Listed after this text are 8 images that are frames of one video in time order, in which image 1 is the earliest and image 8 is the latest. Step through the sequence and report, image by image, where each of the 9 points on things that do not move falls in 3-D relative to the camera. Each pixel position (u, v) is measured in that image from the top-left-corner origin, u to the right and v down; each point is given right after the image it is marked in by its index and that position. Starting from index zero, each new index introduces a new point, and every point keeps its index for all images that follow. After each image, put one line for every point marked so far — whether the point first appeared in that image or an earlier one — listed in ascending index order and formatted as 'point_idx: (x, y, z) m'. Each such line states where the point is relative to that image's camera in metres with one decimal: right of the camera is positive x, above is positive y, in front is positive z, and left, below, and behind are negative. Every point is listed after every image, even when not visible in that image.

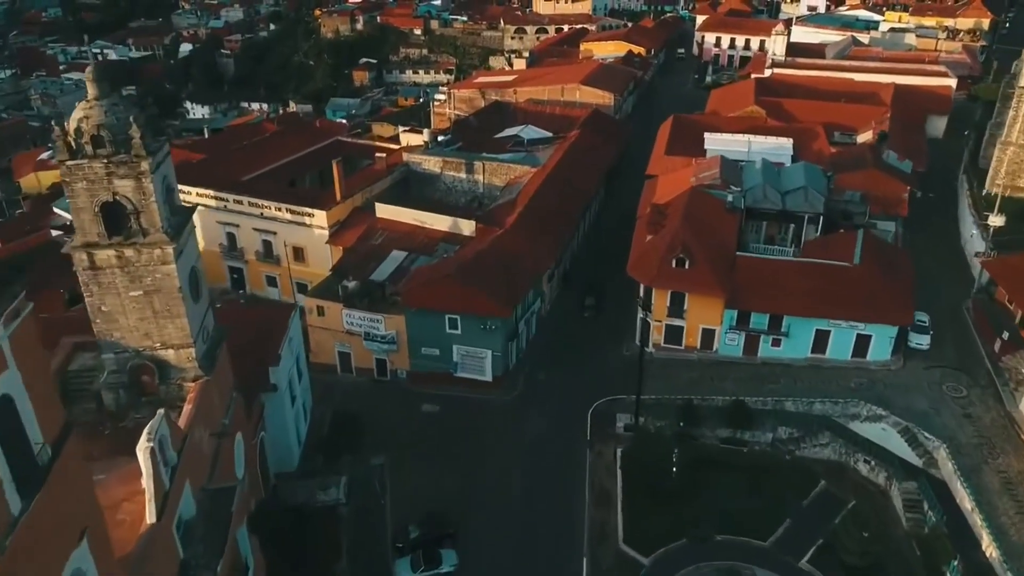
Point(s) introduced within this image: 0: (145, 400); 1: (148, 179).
0: (-7.9, -2.4, +16.3) m
1: (-7.1, +2.1, +14.7) m
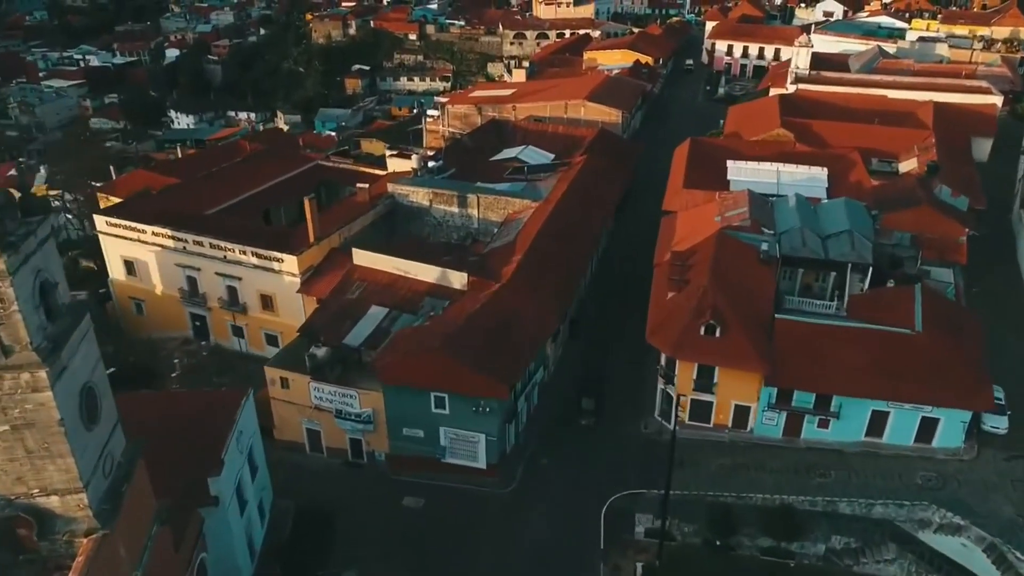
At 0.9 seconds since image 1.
0: (-8.0, -4.4, +12.3) m
1: (-7.2, +0.1, +10.7) m
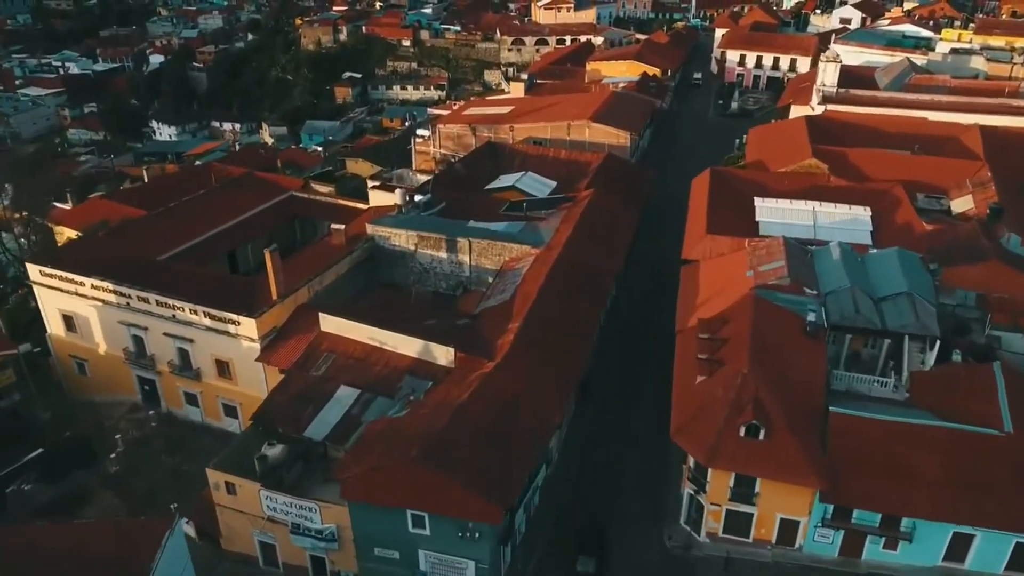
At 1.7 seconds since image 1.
0: (-8.0, -6.5, +8.3) m
1: (-7.3, -2.0, +6.7) m
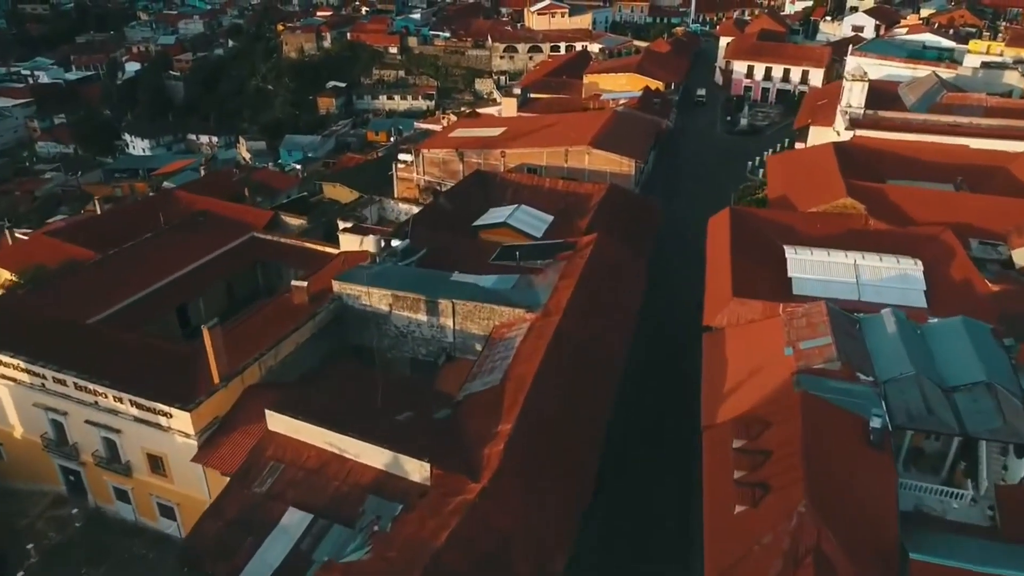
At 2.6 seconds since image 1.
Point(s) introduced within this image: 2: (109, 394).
0: (-8.1, -8.6, +4.2) m
1: (-7.4, -4.1, +2.6) m
2: (-10.6, -2.8, +19.9) m
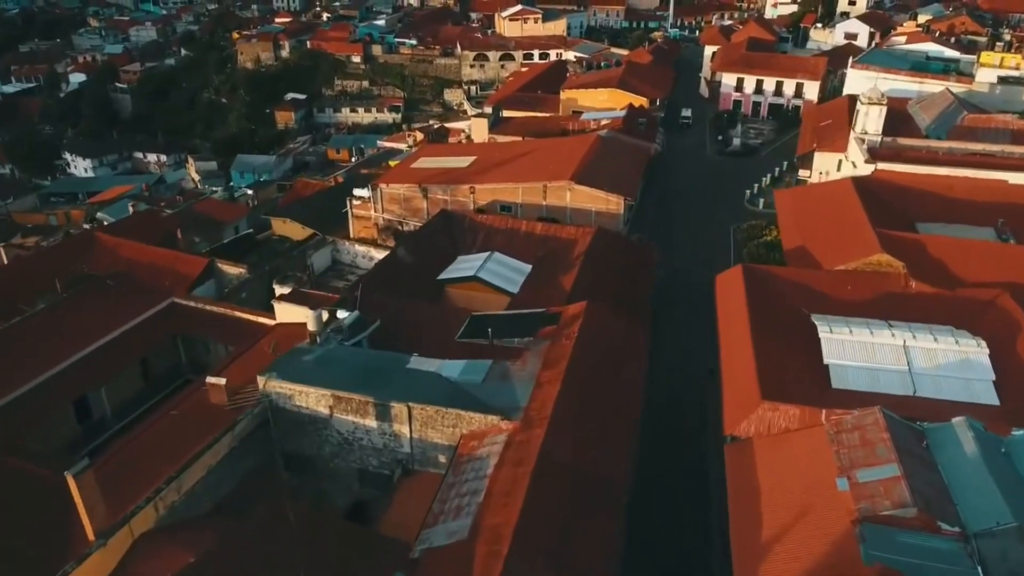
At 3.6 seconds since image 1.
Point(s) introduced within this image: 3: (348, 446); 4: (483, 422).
0: (-8.1, -11.2, -0.7) m
1: (-7.3, -6.6, -2.3) m
2: (-11.1, -5.3, +14.9) m
3: (-4.2, -4.0, +19.2) m
4: (-0.7, -3.2, +17.8) m
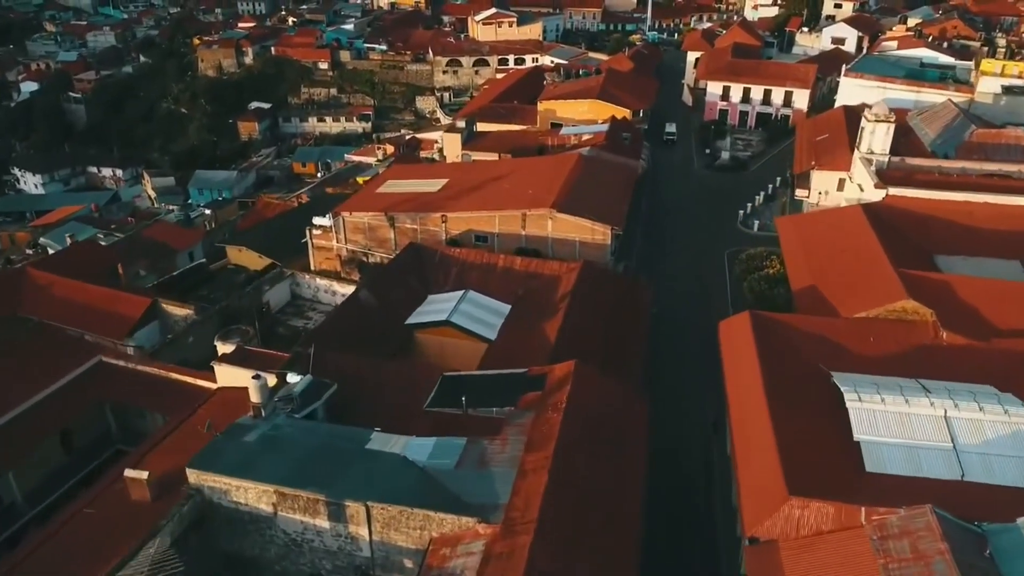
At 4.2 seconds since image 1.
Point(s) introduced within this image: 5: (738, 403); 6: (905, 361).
0: (-7.9, -12.8, -3.8) m
1: (-7.1, -8.2, -5.4) m
2: (-11.4, -7.0, +11.6) m
3: (-4.6, -5.6, +16.1) m
4: (-1.1, -4.7, +14.9) m
5: (+5.4, -2.7, +18.1) m
6: (+9.8, -1.8, +18.9) m
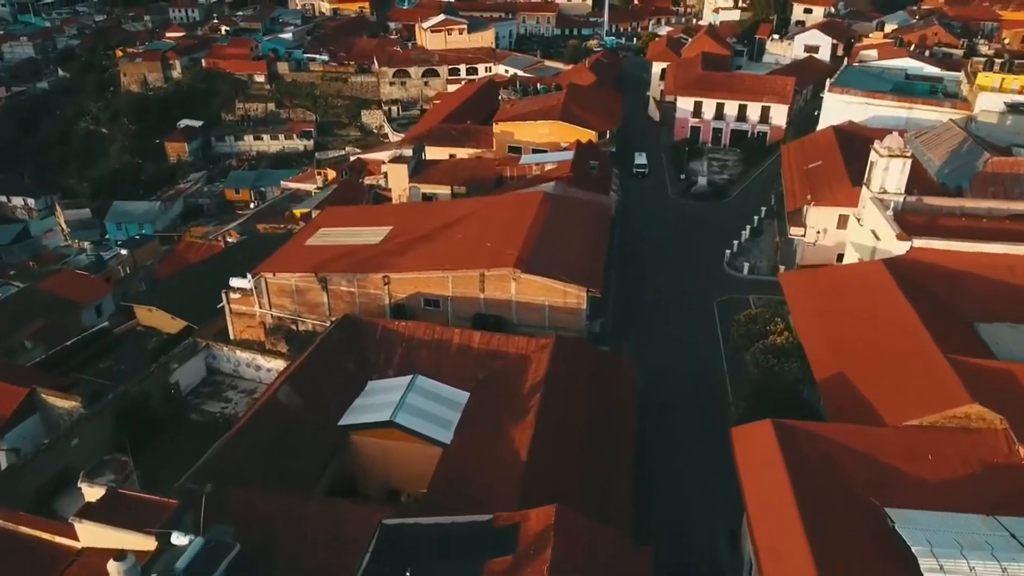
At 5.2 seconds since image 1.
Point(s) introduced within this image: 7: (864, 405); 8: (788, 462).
0: (-7.0, -15.4, -8.9) m
1: (-6.4, -10.8, -10.4) m
2: (-11.6, -9.7, +6.4) m
3: (-5.1, -8.1, +11.2) m
4: (-1.5, -7.1, +10.1) m
5: (+4.7, -4.9, +13.7) m
6: (+9.1, -3.9, +14.8) m
7: (+8.1, -2.4, +17.4) m
8: (+5.6, -3.4, +15.4) m
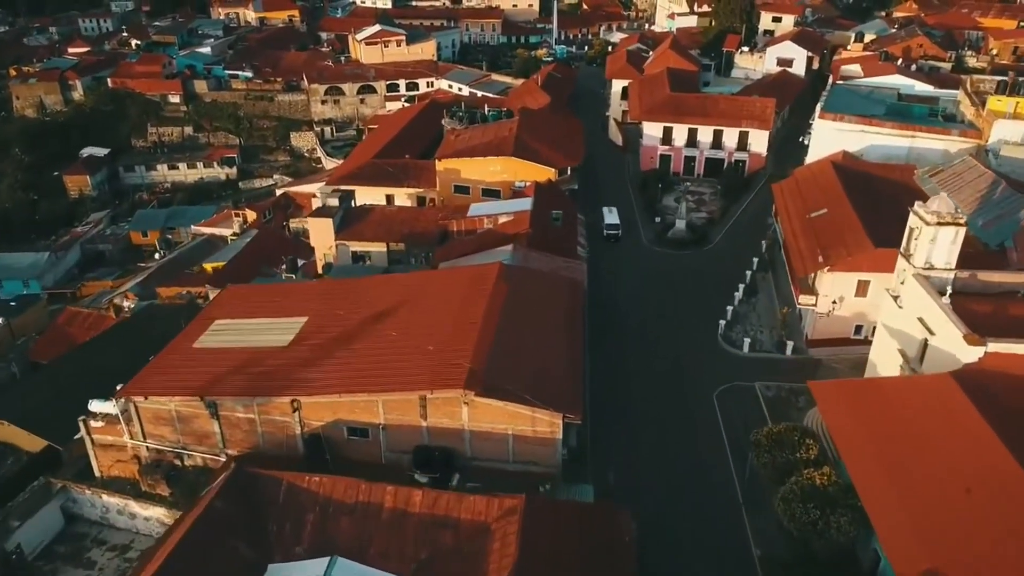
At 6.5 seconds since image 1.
0: (-5.6, -18.6, -15.1) m
1: (-5.0, -14.0, -16.6) m
2: (-11.3, -13.1, -0.2) m
3: (-5.2, -11.2, +5.1) m
4: (-1.6, -10.1, +4.2) m
5: (+4.4, -7.7, +8.2) m
6: (+8.6, -6.6, +9.5) m
7: (+7.4, -5.1, +12.1) m
8: (+5.0, -6.2, +9.9) m
